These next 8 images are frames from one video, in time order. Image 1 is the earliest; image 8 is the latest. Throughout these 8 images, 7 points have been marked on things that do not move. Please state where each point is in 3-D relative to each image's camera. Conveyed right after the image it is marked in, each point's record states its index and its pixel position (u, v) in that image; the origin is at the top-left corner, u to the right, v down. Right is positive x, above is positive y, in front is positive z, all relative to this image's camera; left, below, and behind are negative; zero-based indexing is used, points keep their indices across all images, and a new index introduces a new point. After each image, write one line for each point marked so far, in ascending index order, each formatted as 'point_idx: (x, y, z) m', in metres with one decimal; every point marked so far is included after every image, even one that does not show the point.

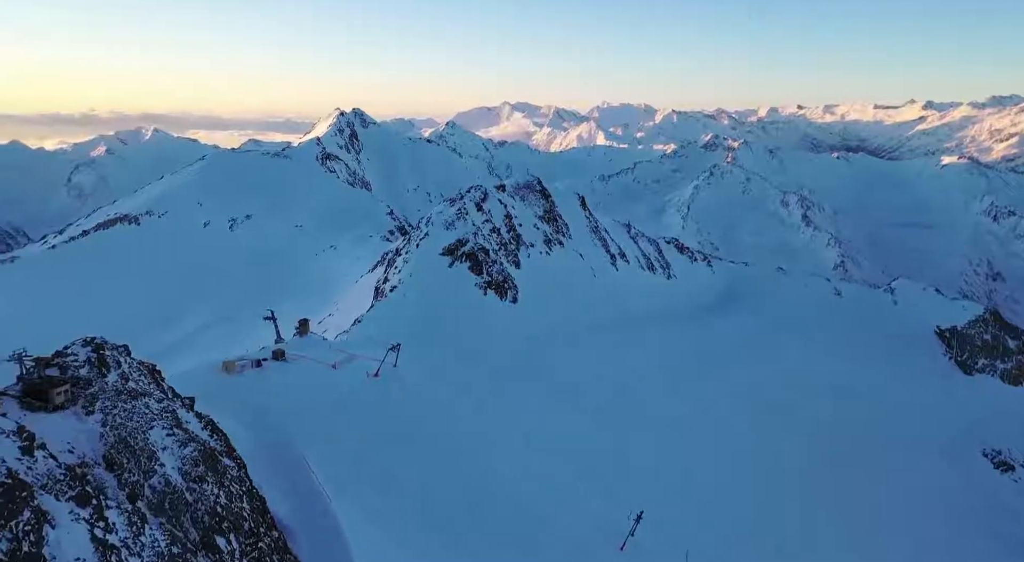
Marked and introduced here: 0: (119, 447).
0: (-11.7, -4.9, +20.1) m
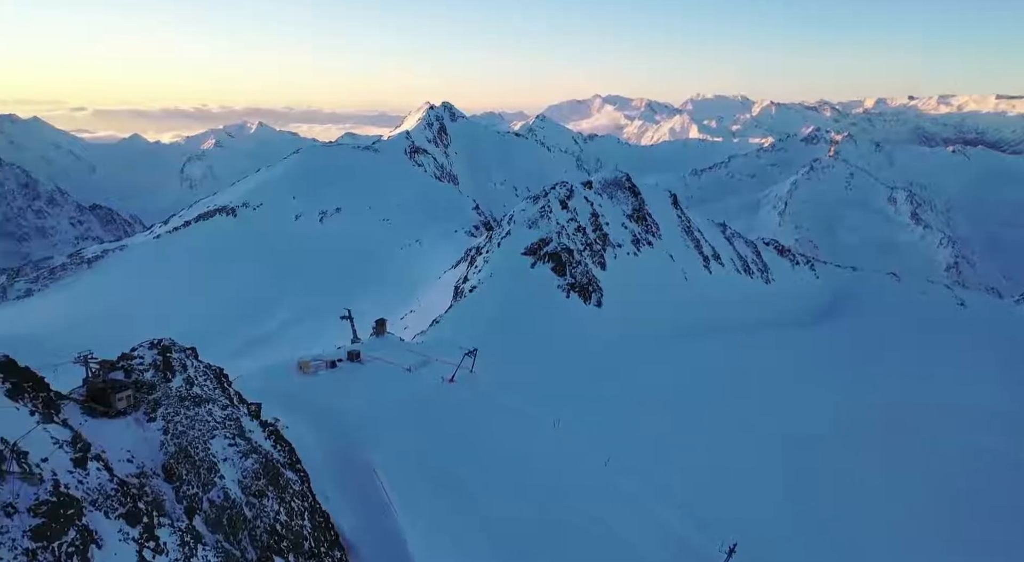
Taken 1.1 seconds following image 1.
0: (-9.5, -5.0, +19.3) m
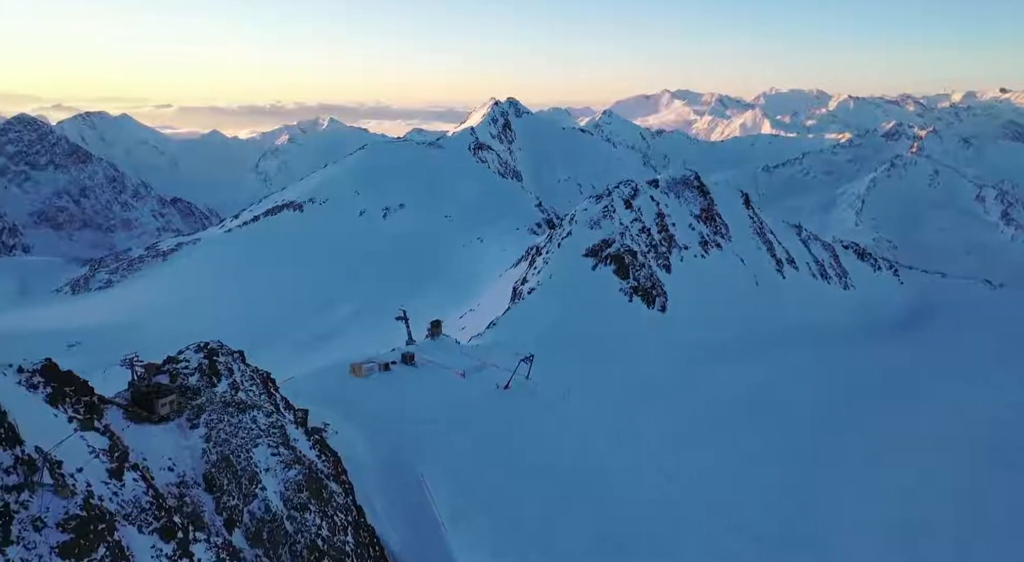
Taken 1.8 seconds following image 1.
0: (-8.0, -5.1, +18.7) m
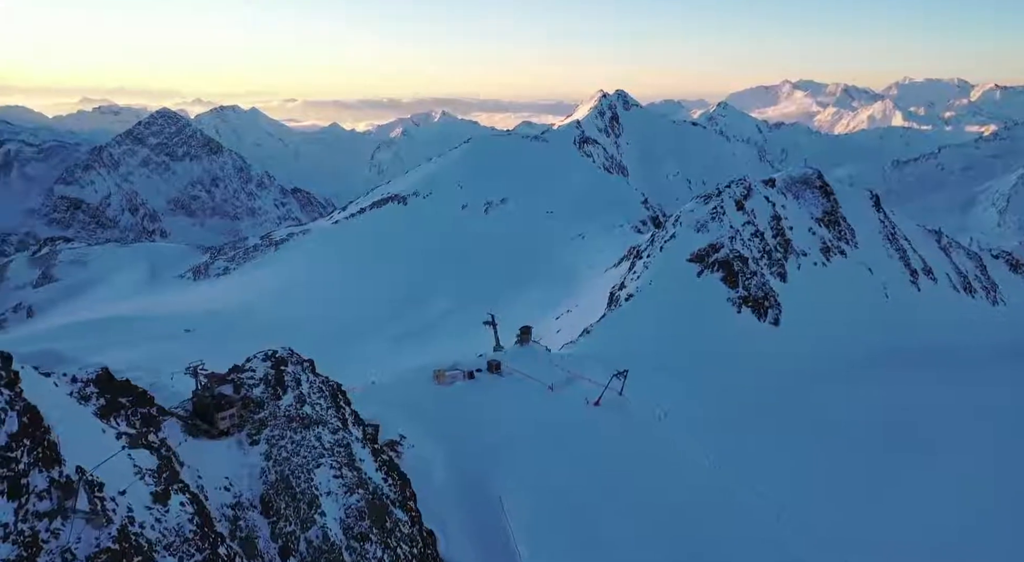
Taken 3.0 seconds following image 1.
0: (-6.0, -5.4, +17.4) m
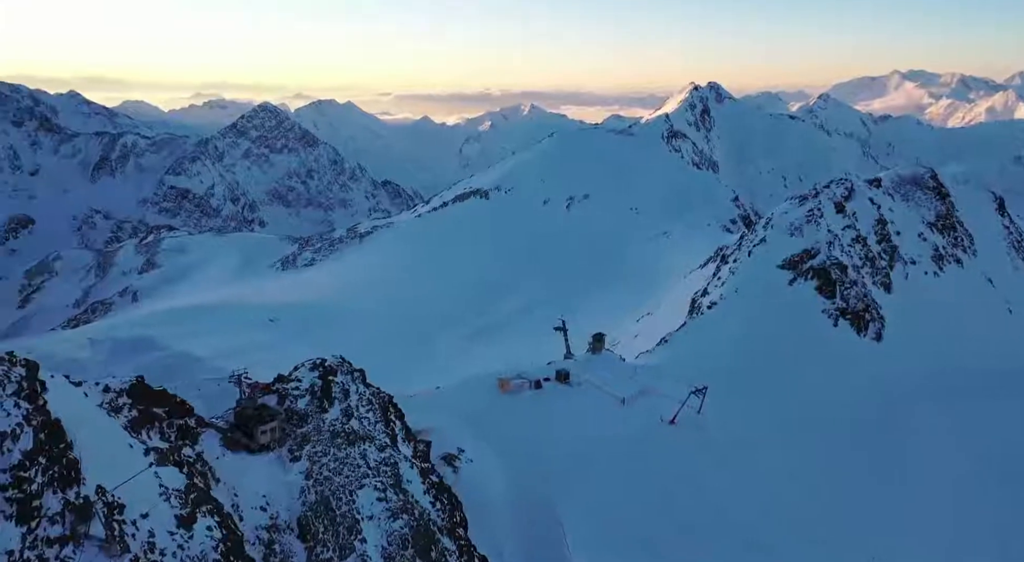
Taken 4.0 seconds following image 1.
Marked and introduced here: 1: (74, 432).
0: (-4.7, -5.6, +16.3) m
1: (-8.6, -3.0, +13.3) m
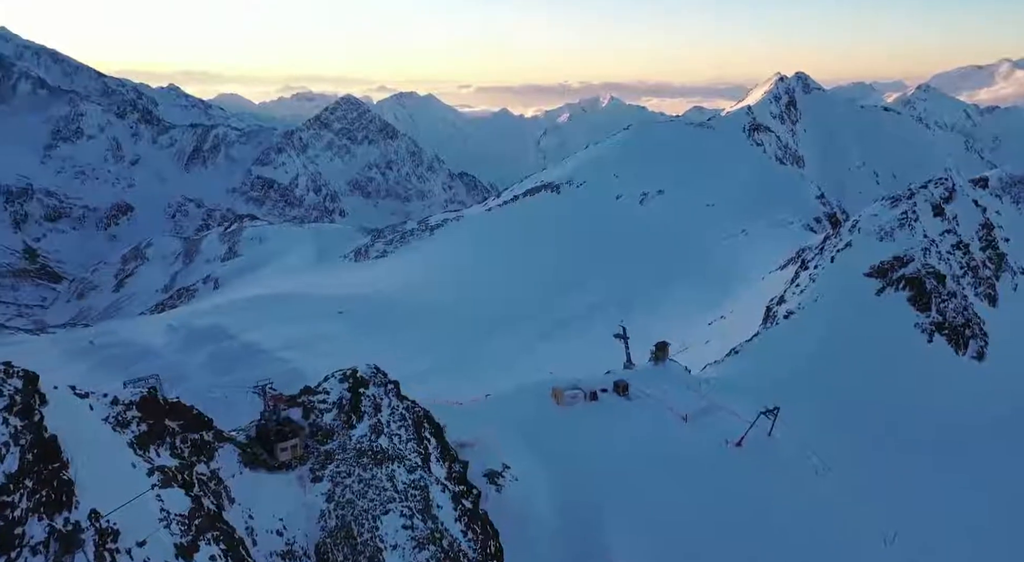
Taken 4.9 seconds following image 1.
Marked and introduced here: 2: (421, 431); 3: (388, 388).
0: (-4.0, -5.8, +15.1) m
1: (-8.0, -3.1, +12.5) m
2: (-2.5, -4.2, +18.8) m
3: (-3.5, -3.0, +18.9) m
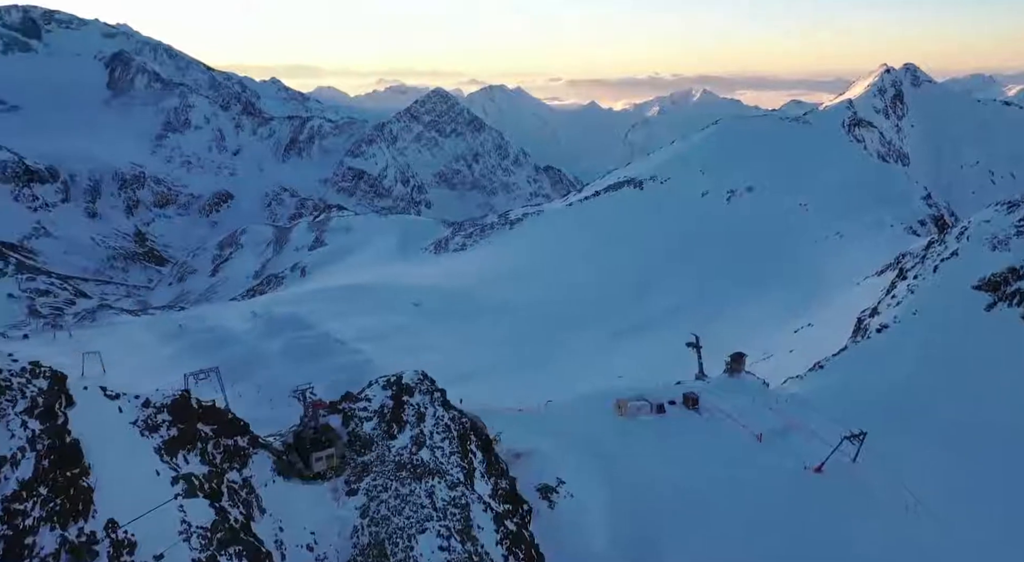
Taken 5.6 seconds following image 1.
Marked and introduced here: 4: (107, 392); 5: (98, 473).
0: (-3.1, -5.9, +14.3) m
1: (-7.4, -3.1, +12.2) m
2: (-1.2, -4.3, +17.8) m
3: (-2.1, -3.1, +18.0) m
4: (-8.1, -2.2, +13.9) m
5: (-7.1, -3.4, +11.9) m
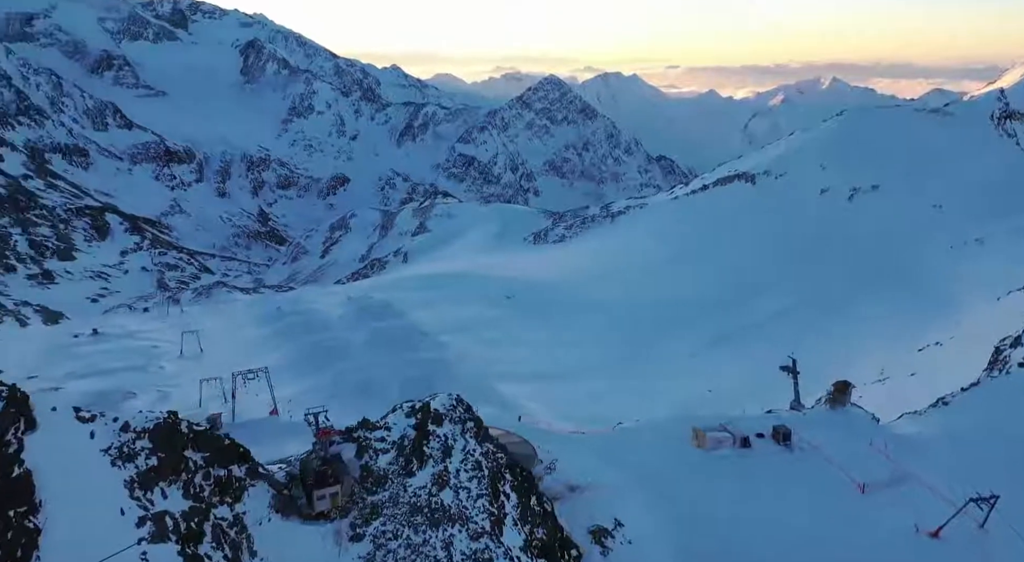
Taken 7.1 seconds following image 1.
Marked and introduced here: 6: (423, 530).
0: (-2.7, -6.2, +12.4) m
1: (-7.2, -3.3, +10.9) m
2: (-0.3, -4.7, +15.6) m
3: (-1.1, -3.4, +15.9) m
4: (-7.6, -2.3, +12.7) m
5: (-7.0, -3.6, +10.6) m
6: (-1.9, -5.0, +13.7) m
